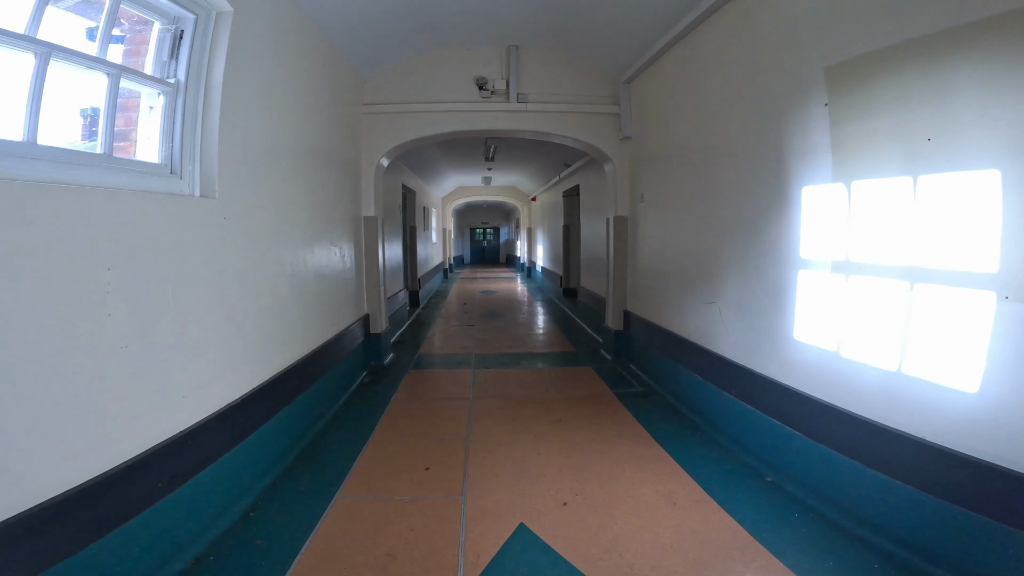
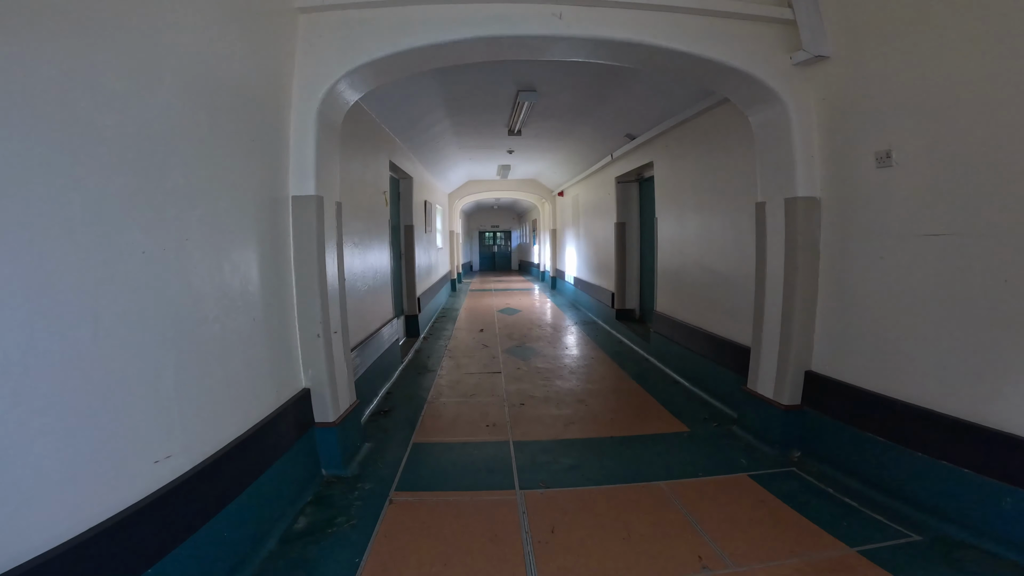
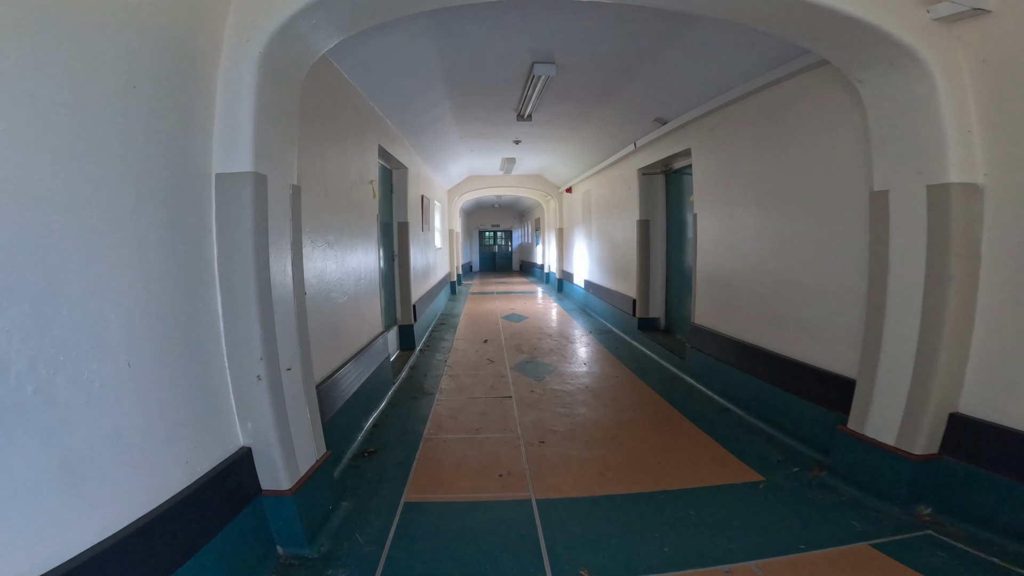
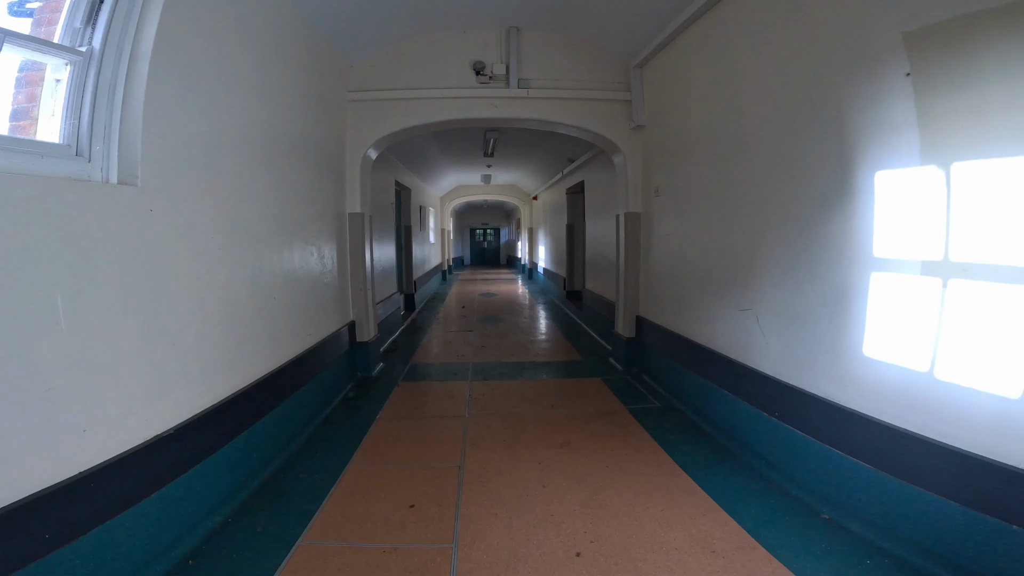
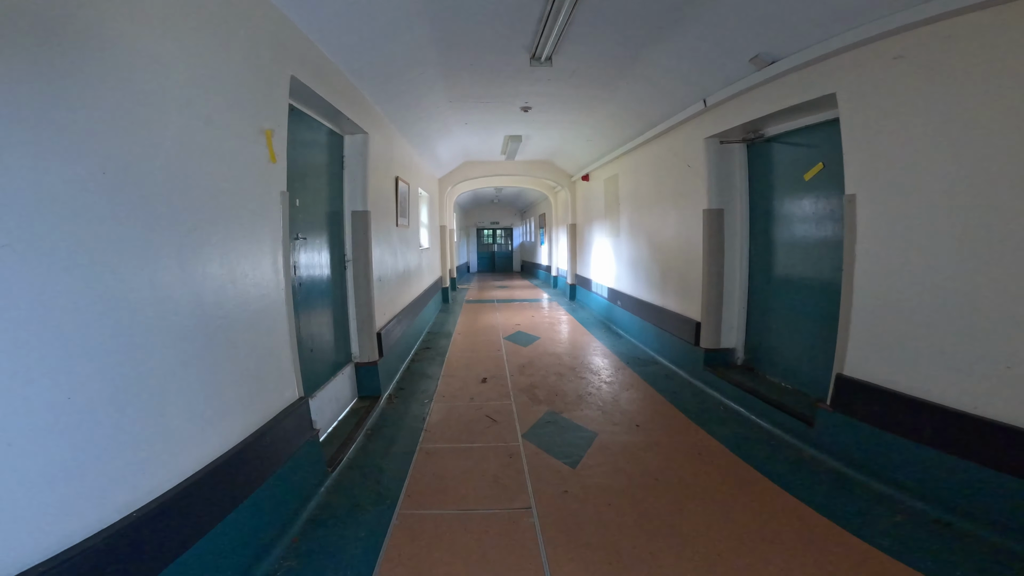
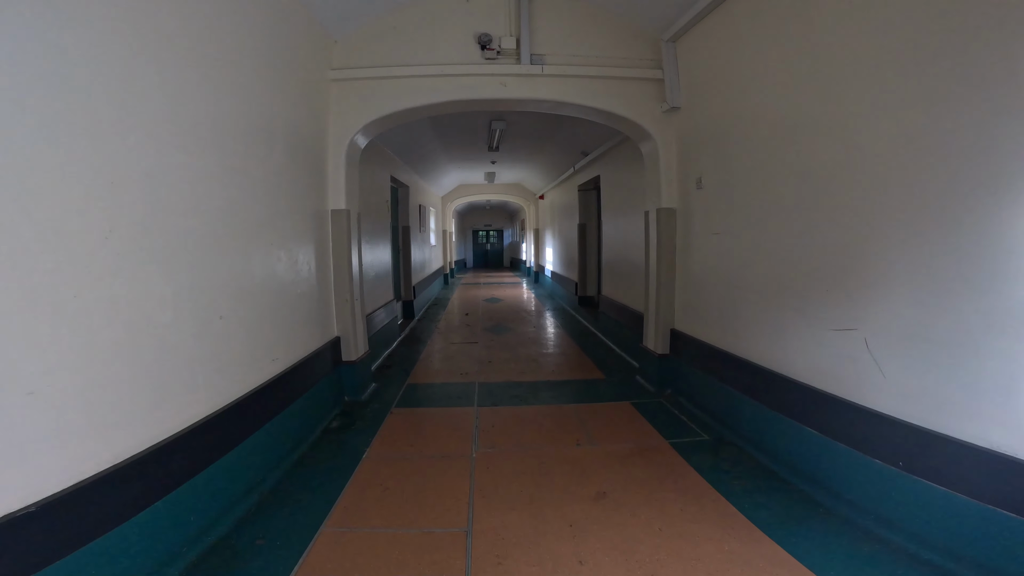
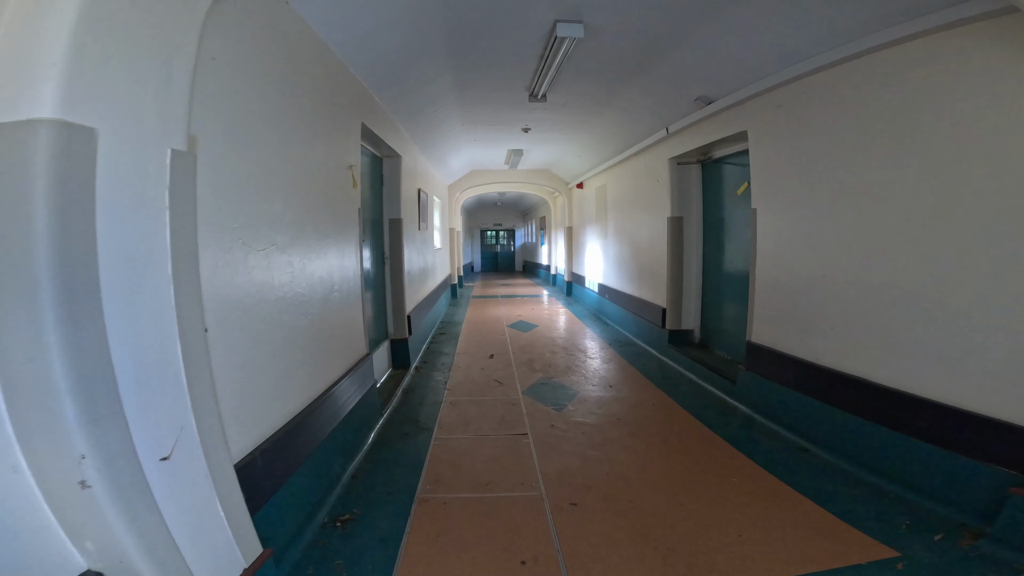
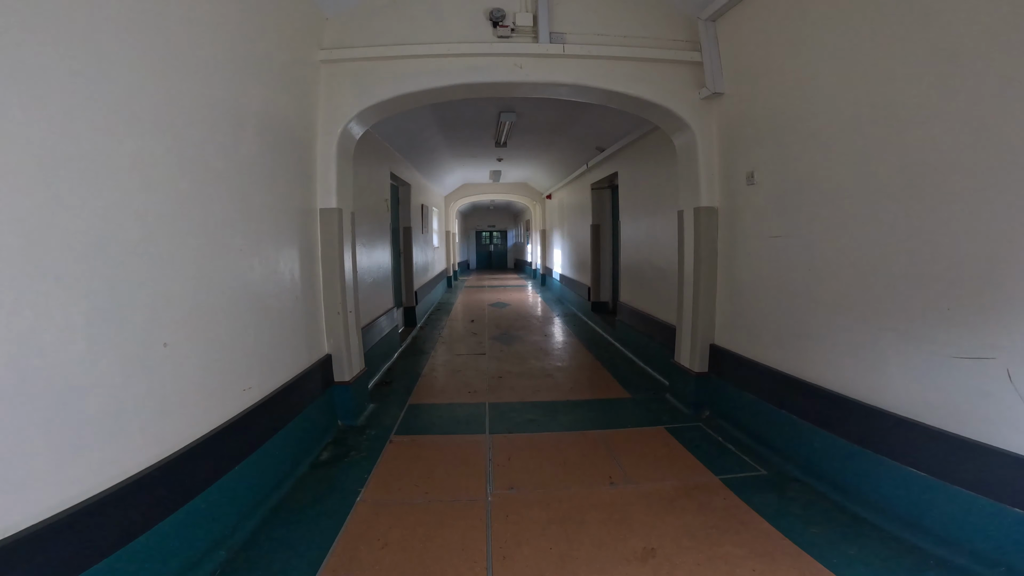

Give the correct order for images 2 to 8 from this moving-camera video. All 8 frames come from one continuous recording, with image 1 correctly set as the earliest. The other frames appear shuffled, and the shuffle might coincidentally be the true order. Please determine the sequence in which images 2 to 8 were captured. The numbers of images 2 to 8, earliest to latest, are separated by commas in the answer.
4, 6, 8, 2, 3, 7, 5
